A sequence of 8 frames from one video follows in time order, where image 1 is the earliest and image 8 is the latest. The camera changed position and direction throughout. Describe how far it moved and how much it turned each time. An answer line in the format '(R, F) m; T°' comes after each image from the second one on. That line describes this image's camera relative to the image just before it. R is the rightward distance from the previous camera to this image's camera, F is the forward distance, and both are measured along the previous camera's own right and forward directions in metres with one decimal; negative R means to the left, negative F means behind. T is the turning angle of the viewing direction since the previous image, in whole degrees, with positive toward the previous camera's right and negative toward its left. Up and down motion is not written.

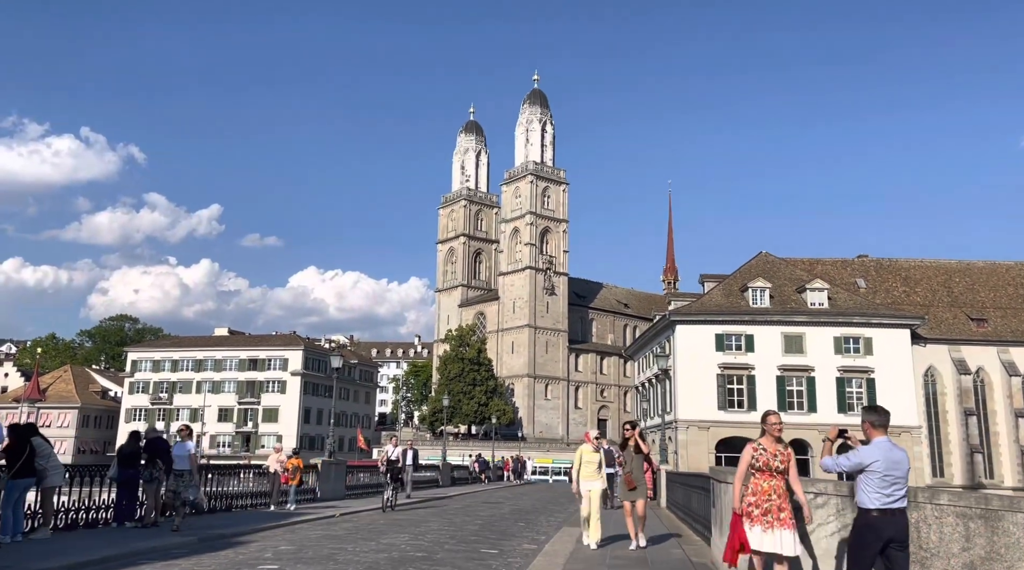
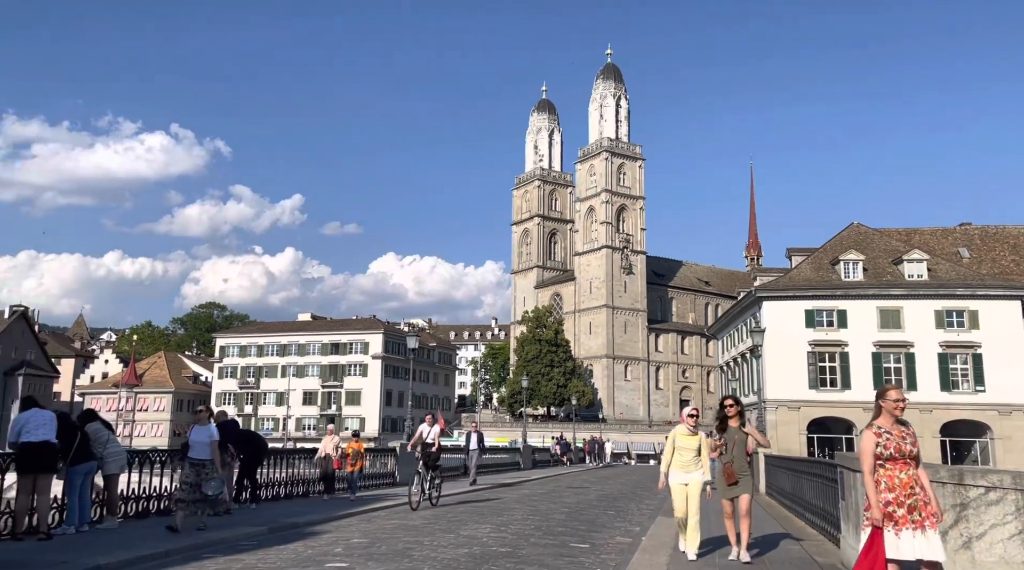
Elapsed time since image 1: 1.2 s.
(-0.1, +1.2) m; -5°
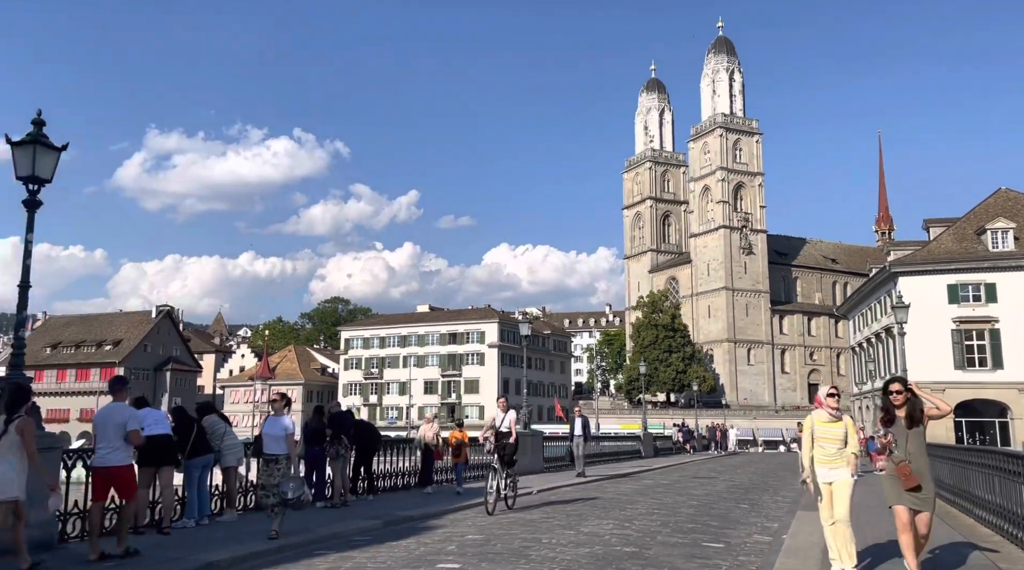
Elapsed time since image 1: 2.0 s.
(0.0, +0.8) m; -8°
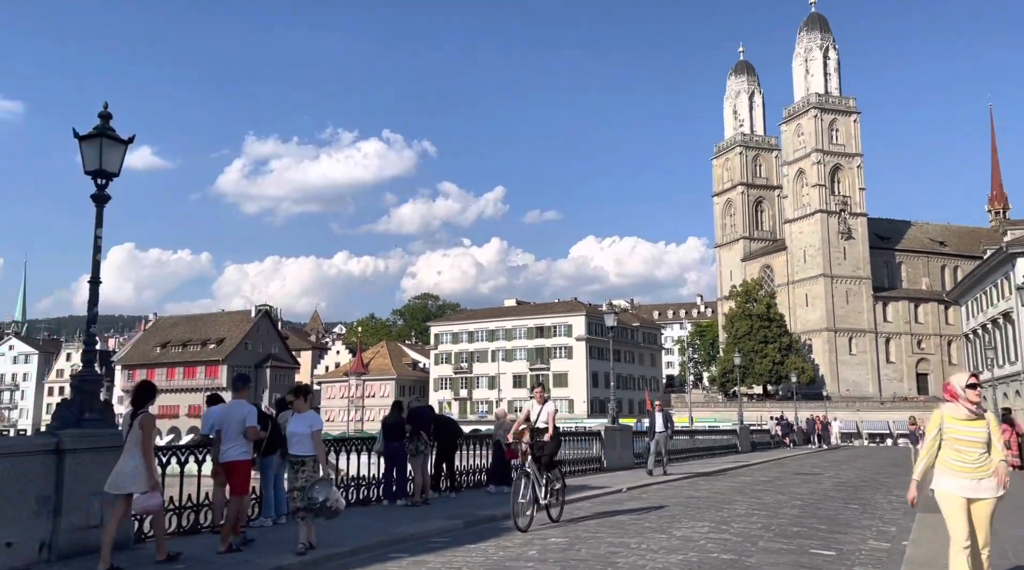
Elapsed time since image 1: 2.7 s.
(+0.1, +0.7) m; -6°
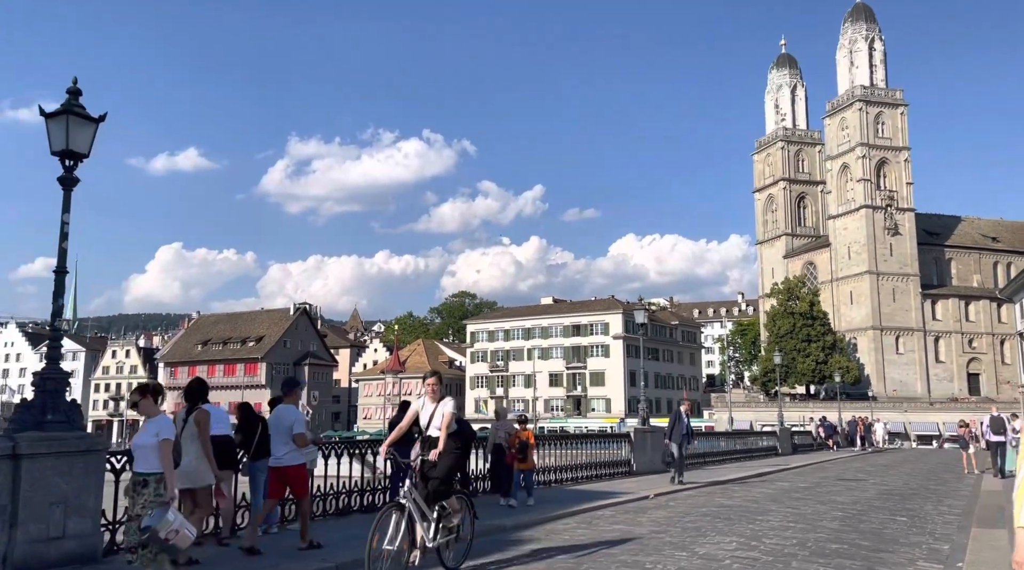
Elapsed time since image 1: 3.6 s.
(+0.4, +0.9) m; -3°
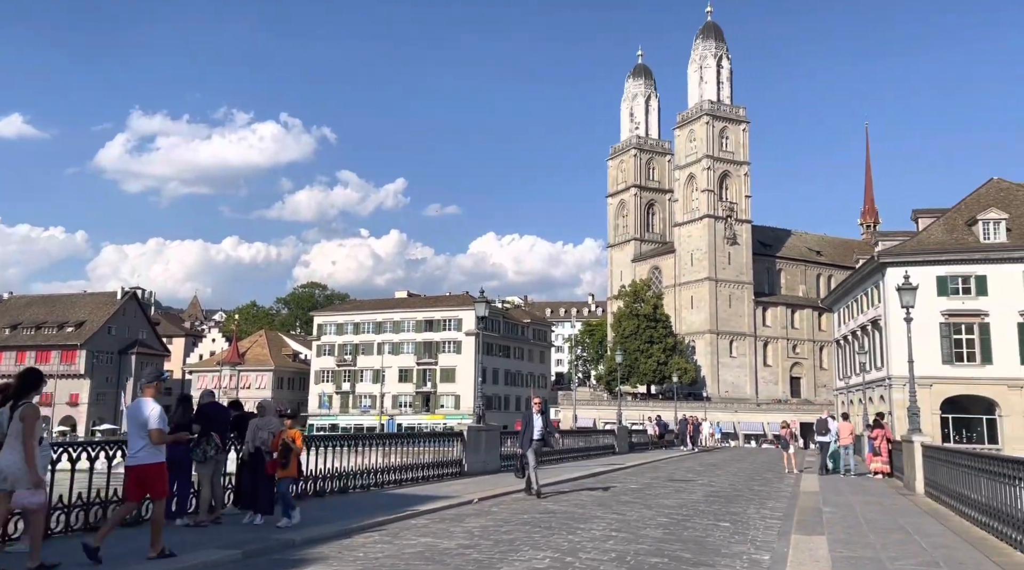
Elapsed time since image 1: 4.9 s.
(+0.5, +1.0) m; +10°
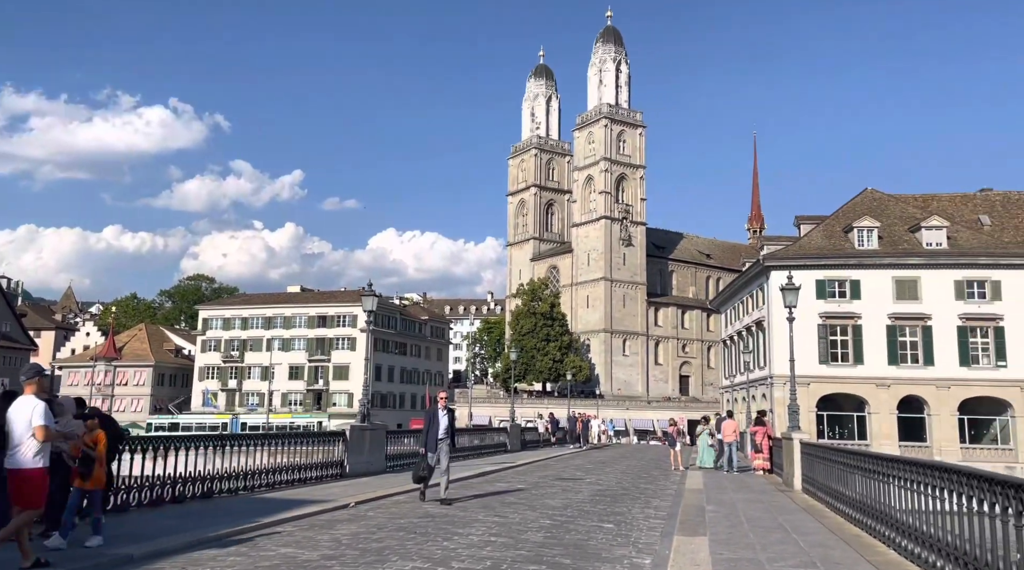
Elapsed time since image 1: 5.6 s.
(+0.2, +0.5) m; +7°
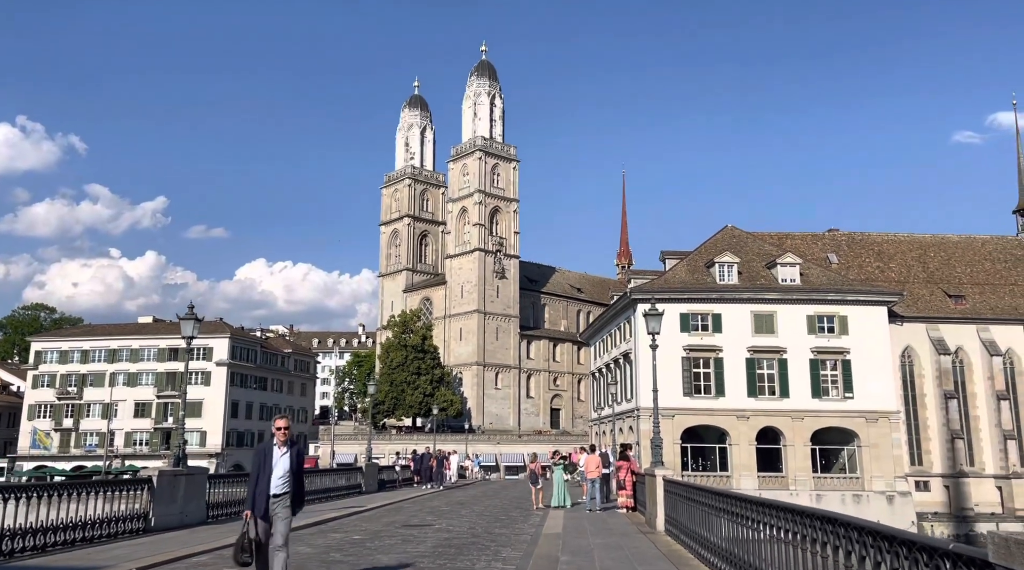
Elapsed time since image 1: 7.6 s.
(+0.6, +1.5) m; +9°
